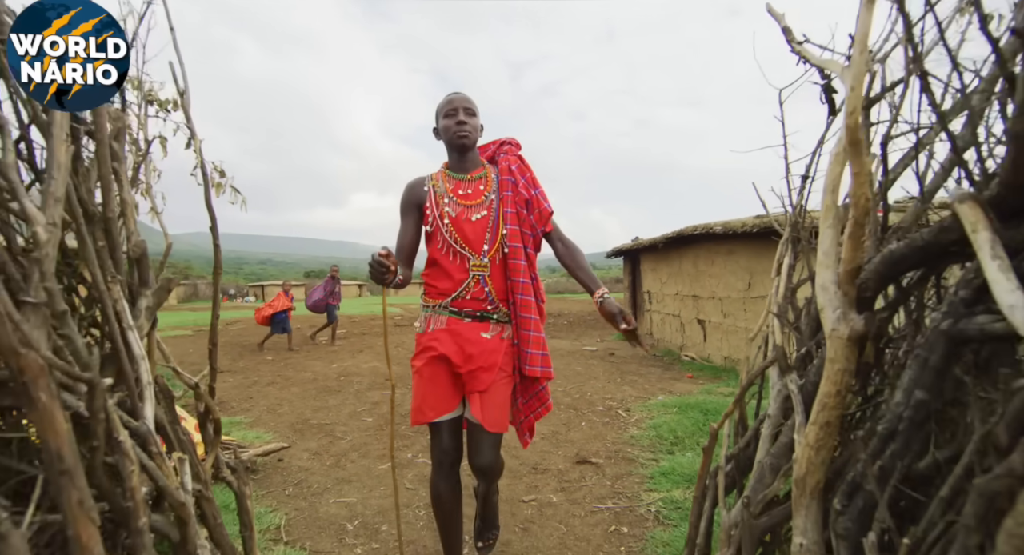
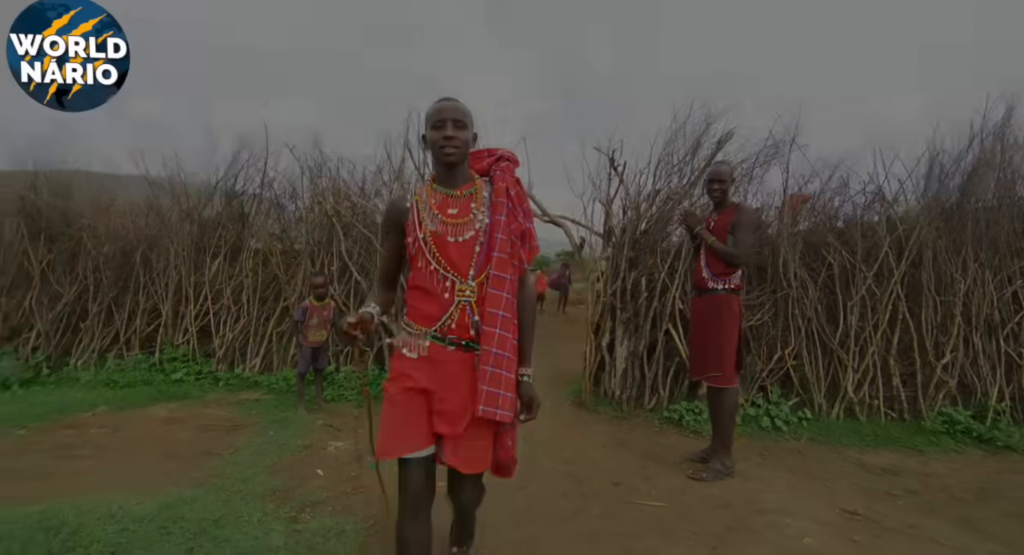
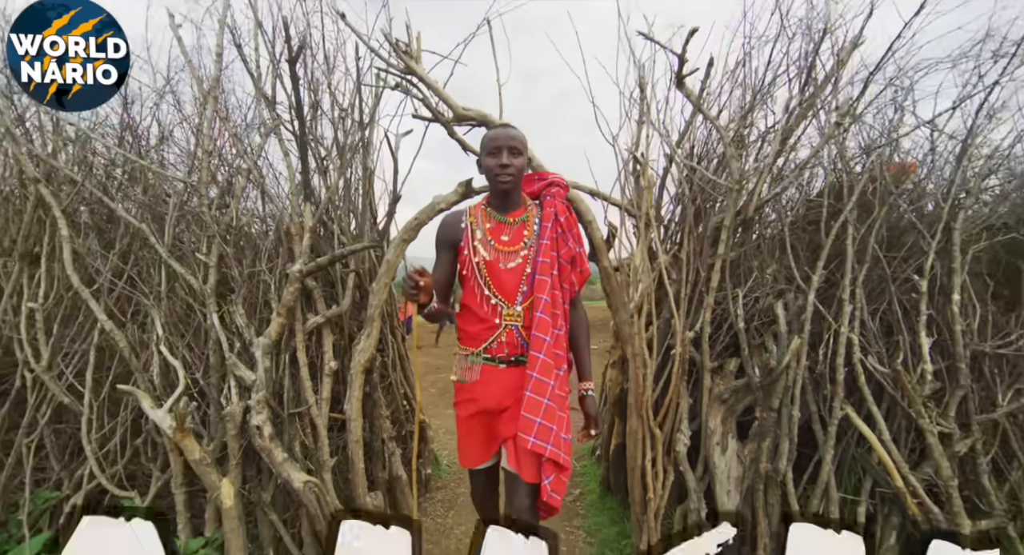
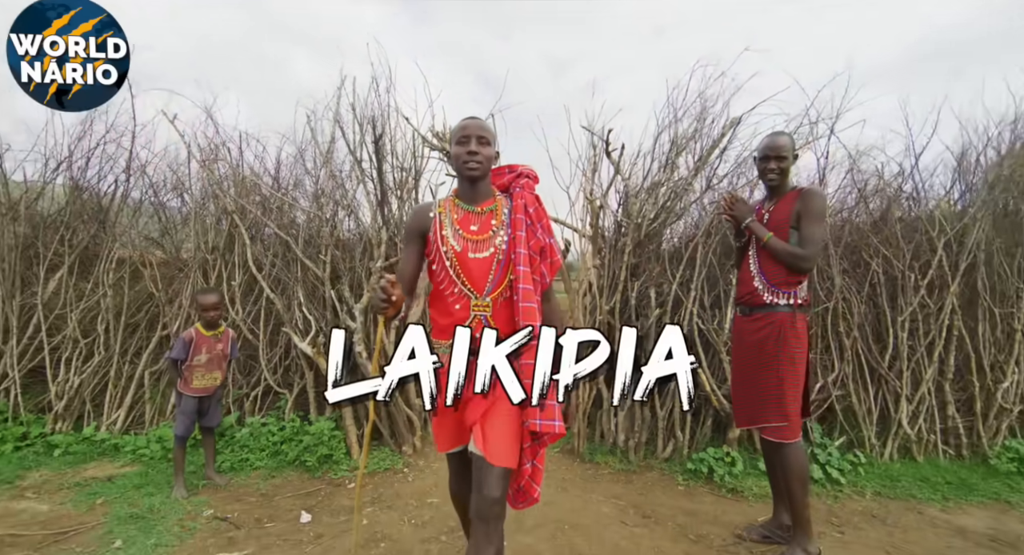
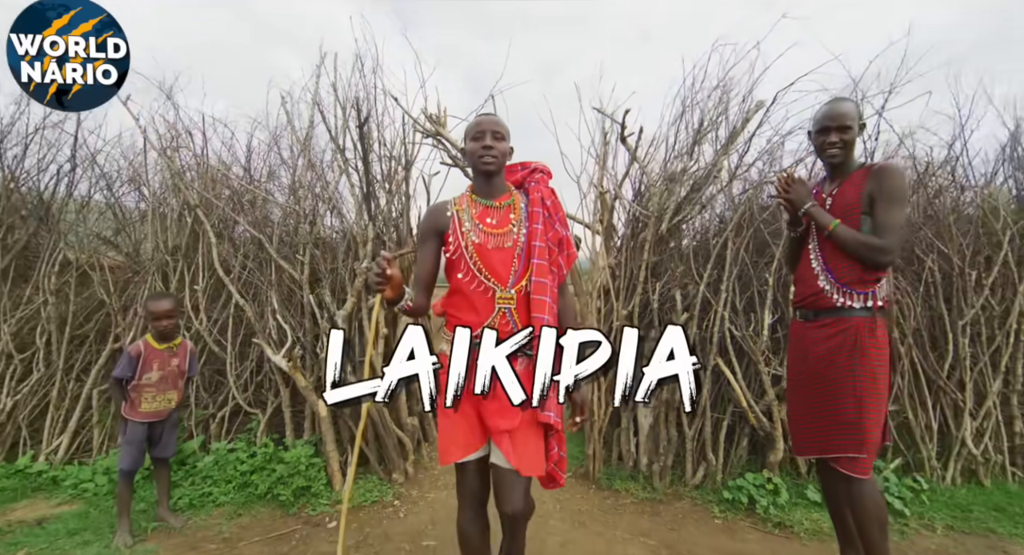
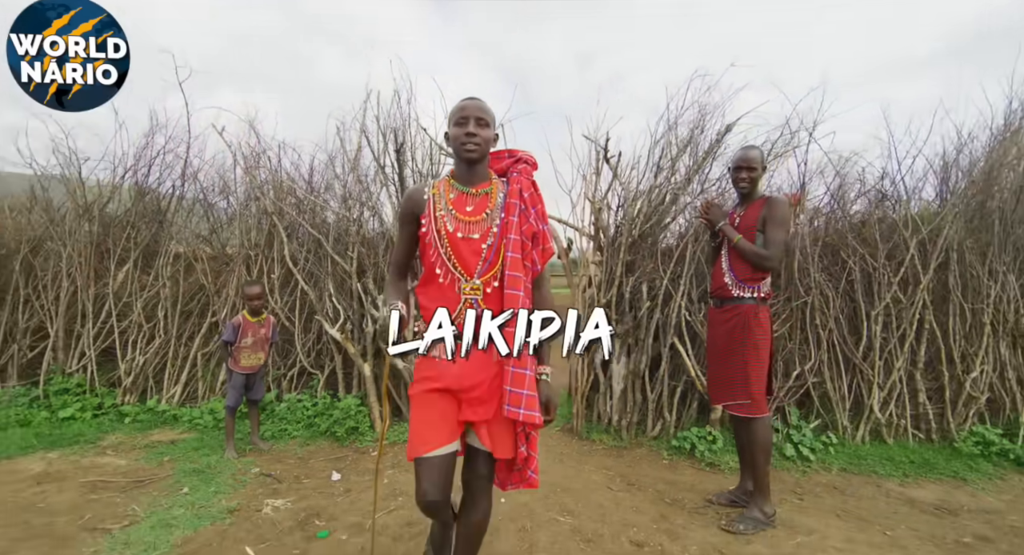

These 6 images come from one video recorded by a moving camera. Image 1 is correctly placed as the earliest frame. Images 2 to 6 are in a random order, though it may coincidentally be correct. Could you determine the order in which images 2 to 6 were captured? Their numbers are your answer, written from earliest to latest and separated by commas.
3, 5, 4, 6, 2
